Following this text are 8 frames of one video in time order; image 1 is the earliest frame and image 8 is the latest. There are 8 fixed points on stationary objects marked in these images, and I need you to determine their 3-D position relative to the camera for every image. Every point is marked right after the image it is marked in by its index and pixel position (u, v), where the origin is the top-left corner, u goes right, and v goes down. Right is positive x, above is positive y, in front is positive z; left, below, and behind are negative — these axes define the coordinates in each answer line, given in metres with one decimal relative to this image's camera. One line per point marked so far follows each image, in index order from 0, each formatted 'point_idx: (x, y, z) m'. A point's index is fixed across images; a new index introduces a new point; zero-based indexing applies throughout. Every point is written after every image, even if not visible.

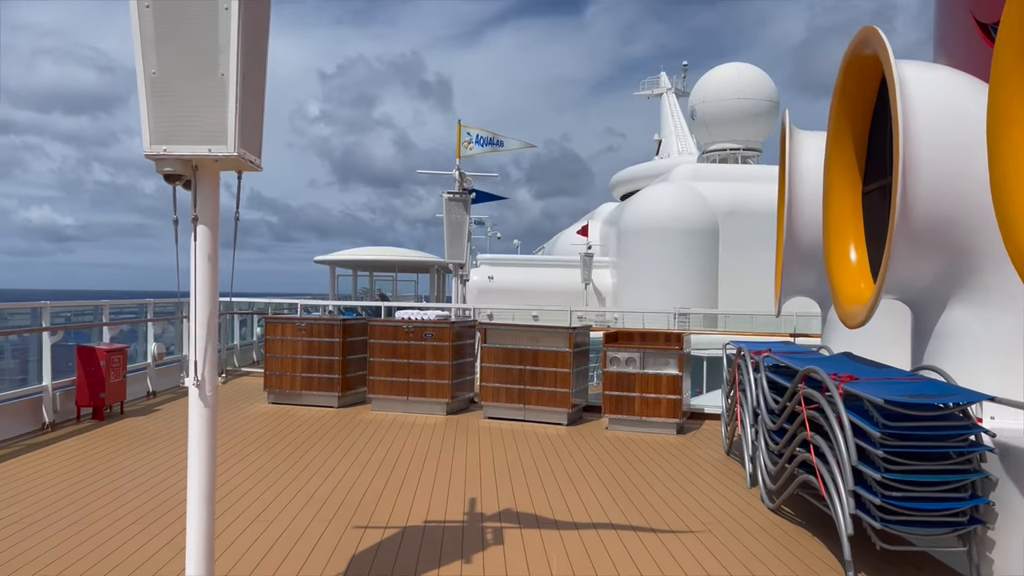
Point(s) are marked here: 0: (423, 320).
0: (-0.9, -0.4, +8.2) m
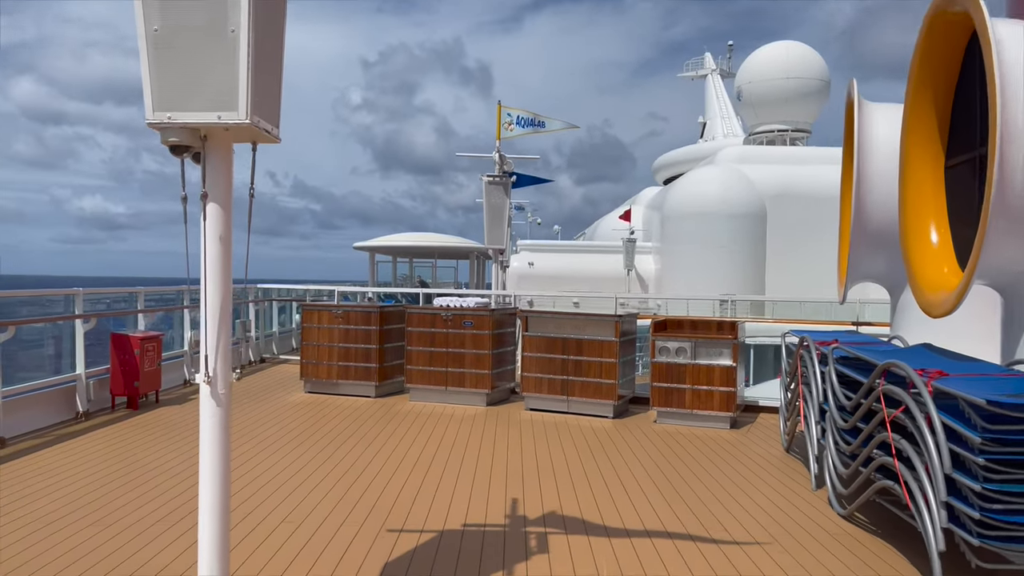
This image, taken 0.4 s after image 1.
0: (-0.5, -0.2, +7.9) m
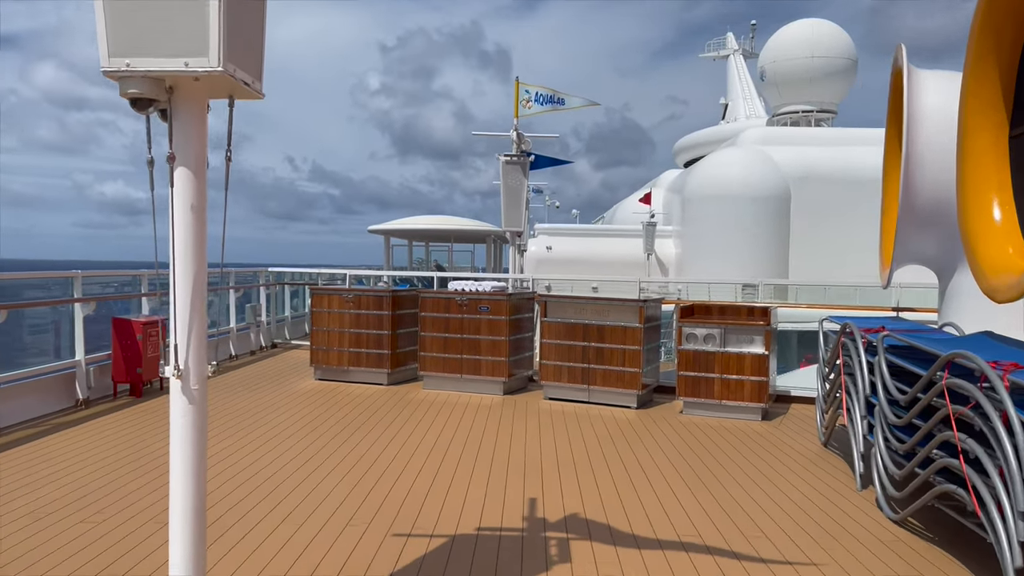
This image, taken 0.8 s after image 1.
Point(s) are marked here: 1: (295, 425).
0: (-0.3, 0.0, +7.5) m
1: (-1.9, -1.2, +6.8) m
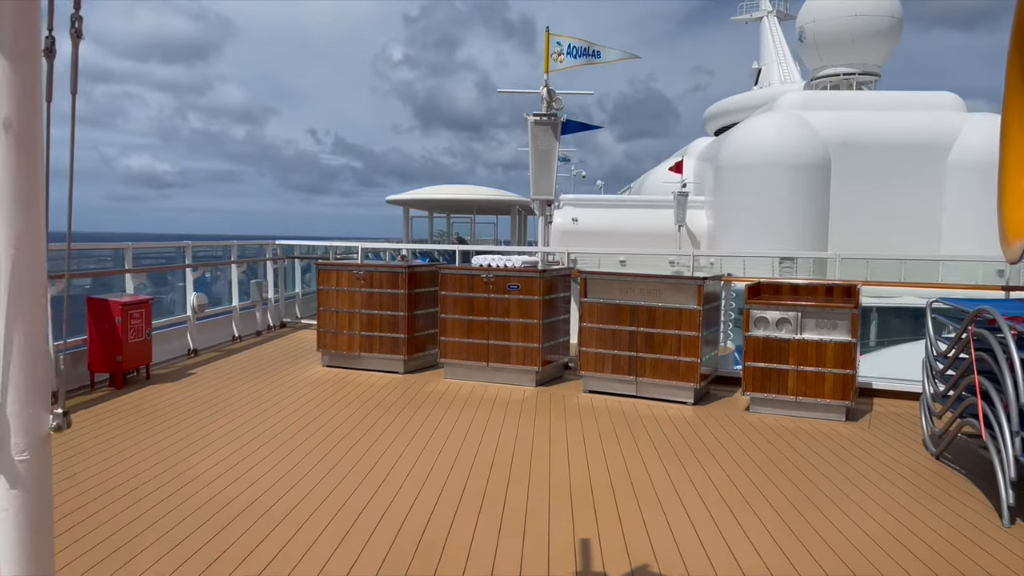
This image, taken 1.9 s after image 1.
0: (0.0, +0.2, +6.5) m
1: (-1.6, -1.0, +5.8) m
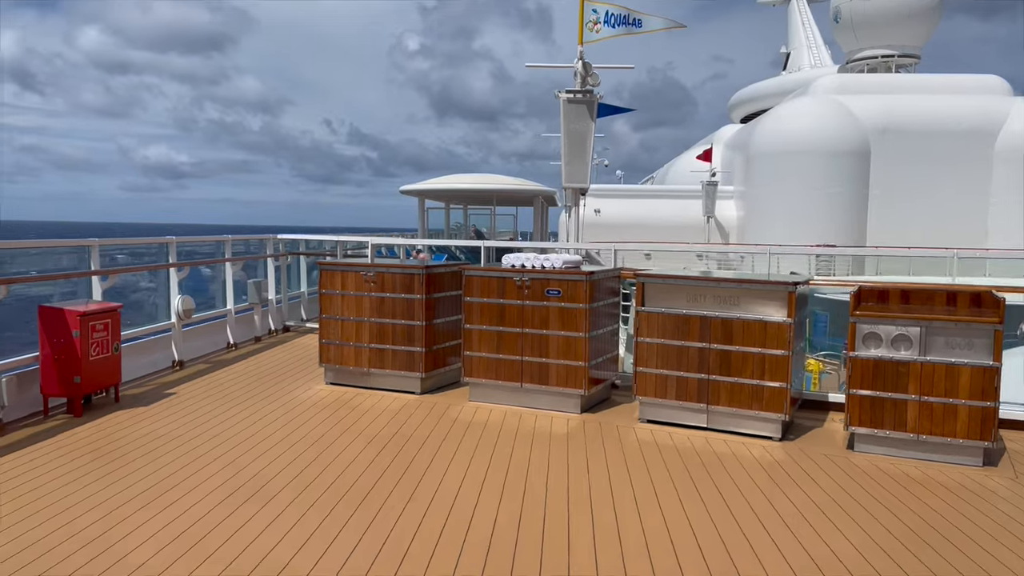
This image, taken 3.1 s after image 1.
0: (+0.2, +0.1, +5.4) m
1: (-1.4, -1.0, +4.7) m
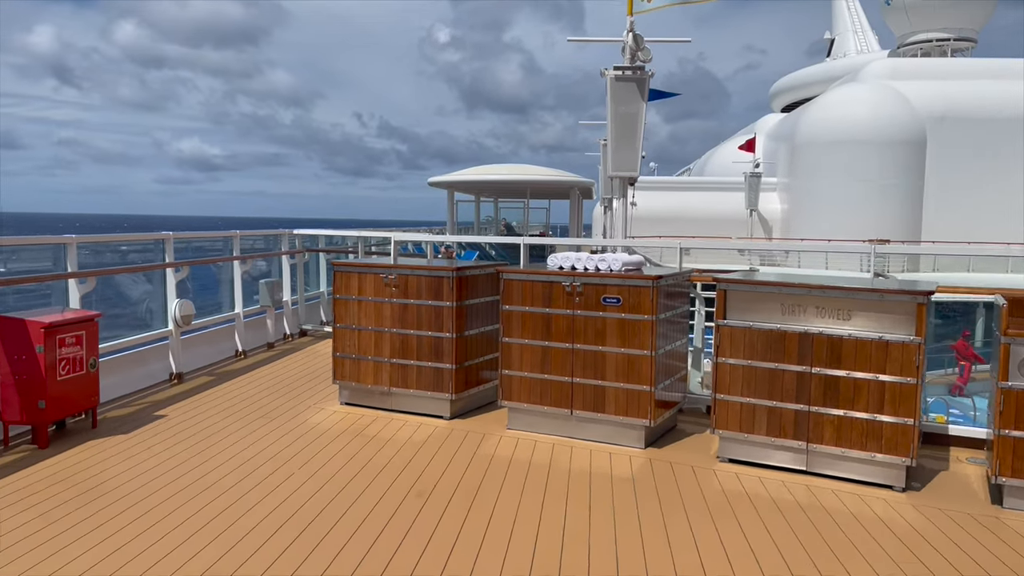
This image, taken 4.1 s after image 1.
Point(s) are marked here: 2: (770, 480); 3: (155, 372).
0: (+0.5, +0.1, +4.4) m
1: (-1.1, -1.1, +3.9) m
2: (+1.3, -1.0, +4.0) m
3: (-2.8, -0.7, +6.0) m
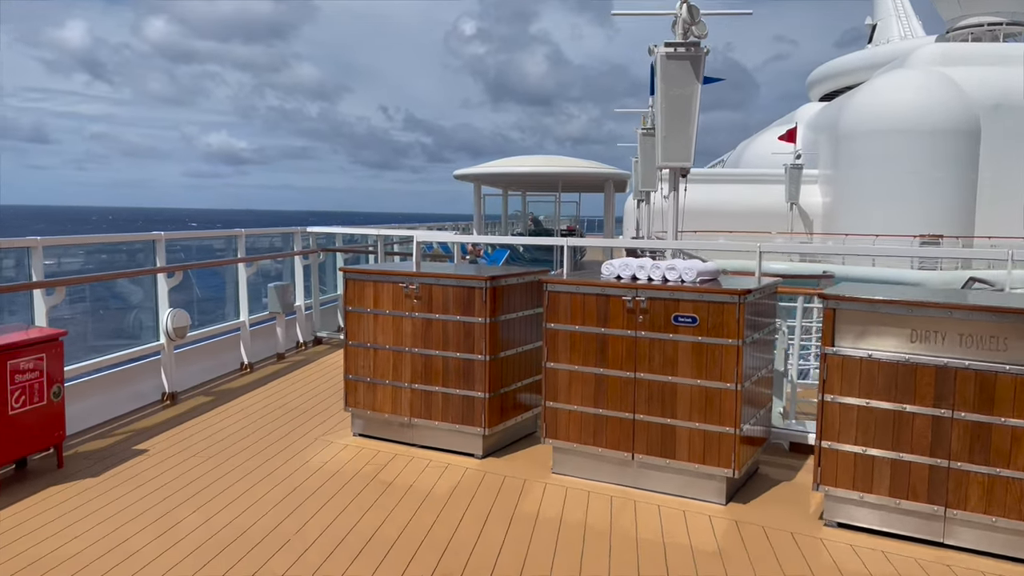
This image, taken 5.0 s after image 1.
0: (+0.8, 0.0, +3.6) m
1: (-0.9, -1.2, +3.1) m
2: (+1.5, -1.1, +3.1) m
3: (-2.5, -0.7, +5.3) m
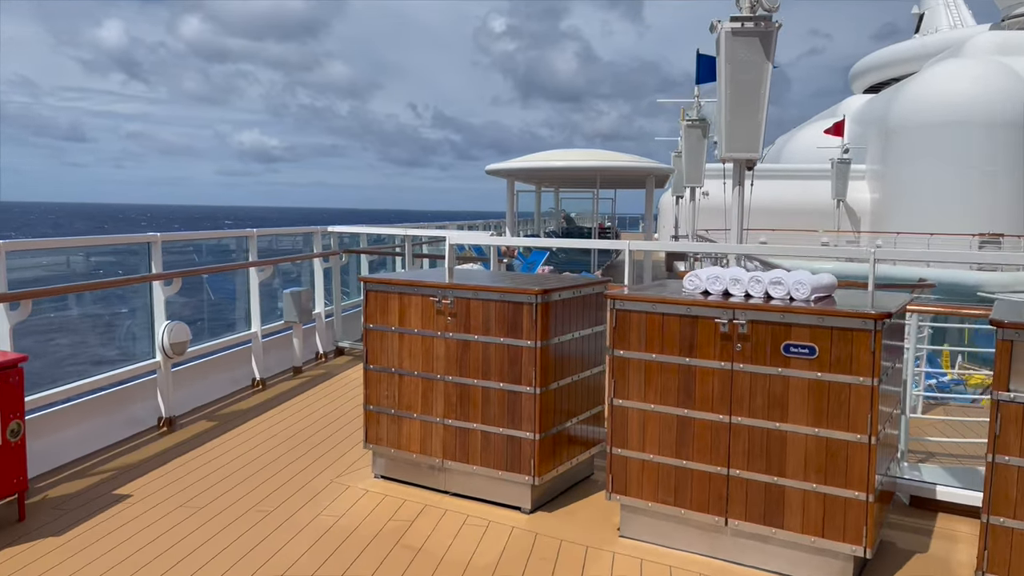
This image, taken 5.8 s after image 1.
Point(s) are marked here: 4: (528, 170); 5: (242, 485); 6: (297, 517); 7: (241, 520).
0: (+1.0, -0.1, +2.7) m
1: (-0.7, -1.2, +2.3) m
2: (+1.7, -1.2, +2.3) m
3: (-2.2, -0.8, +4.6) m
4: (+0.3, +2.1, +13.5) m
5: (-1.4, -1.0, +3.9) m
6: (-1.0, -1.0, +3.6) m
7: (-1.2, -1.0, +3.6) m
